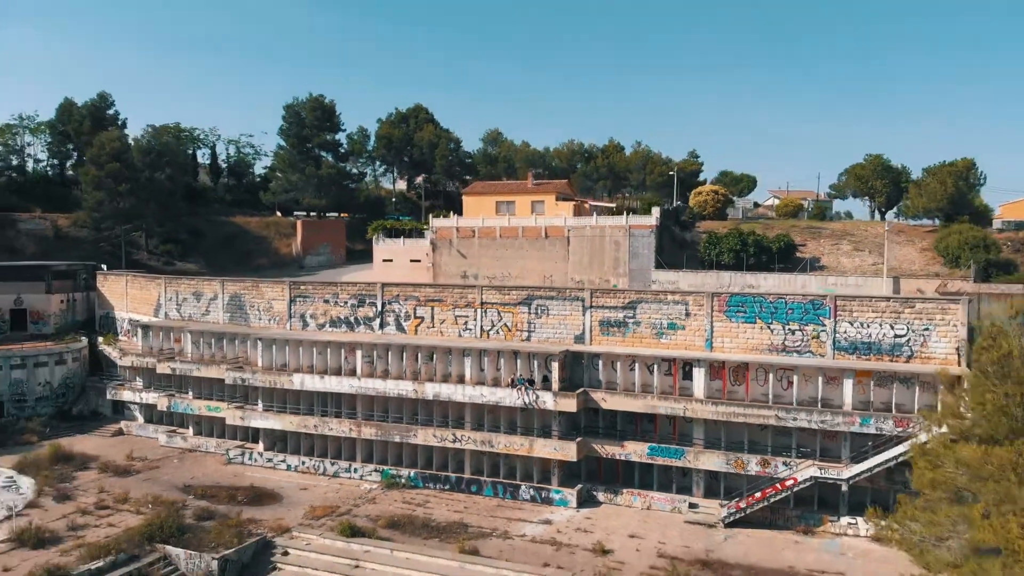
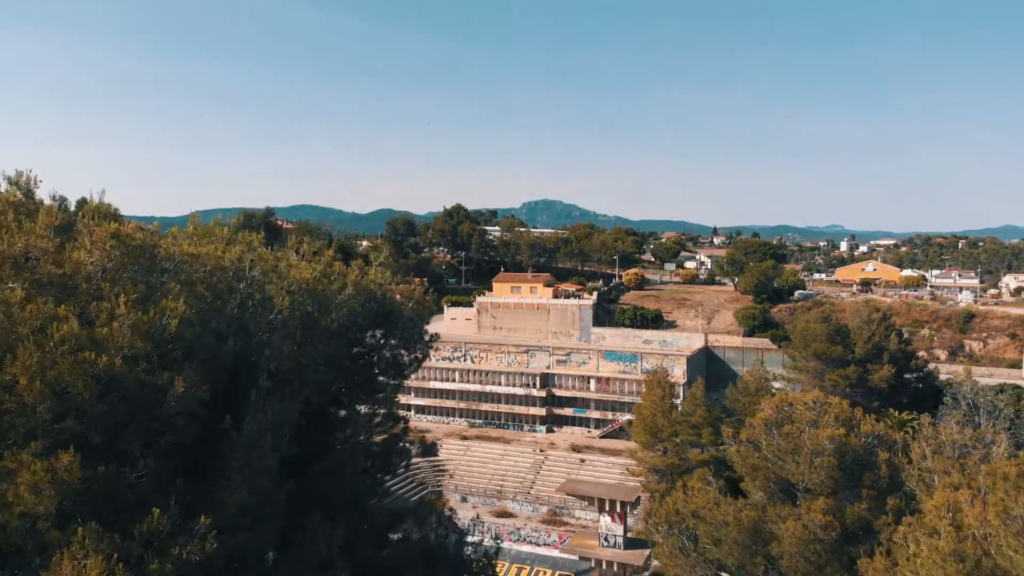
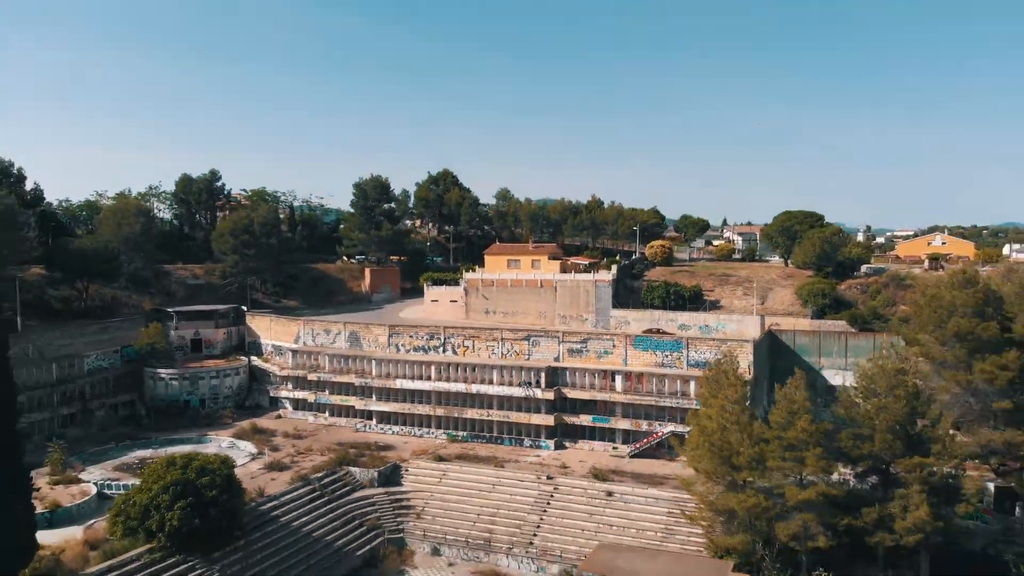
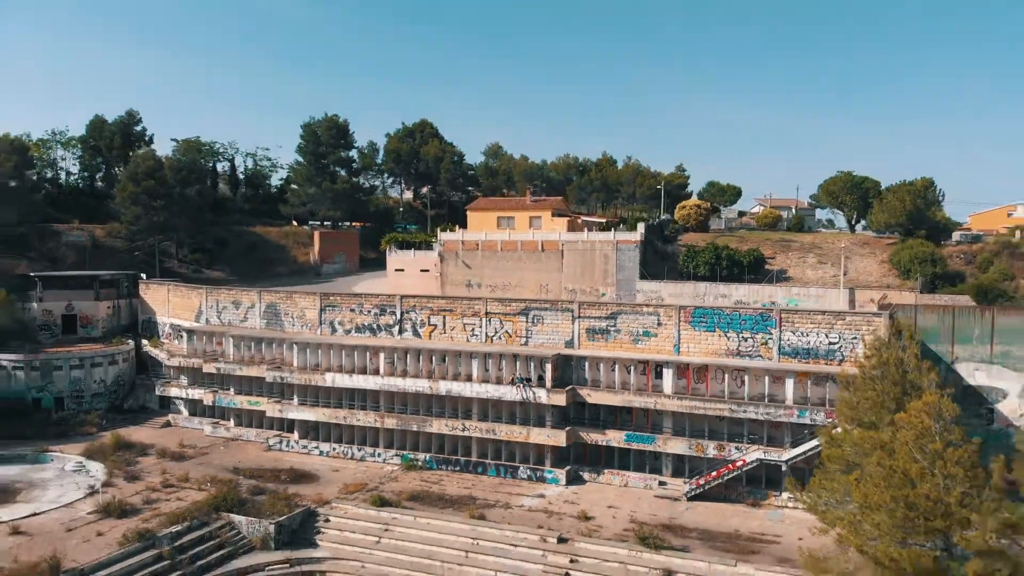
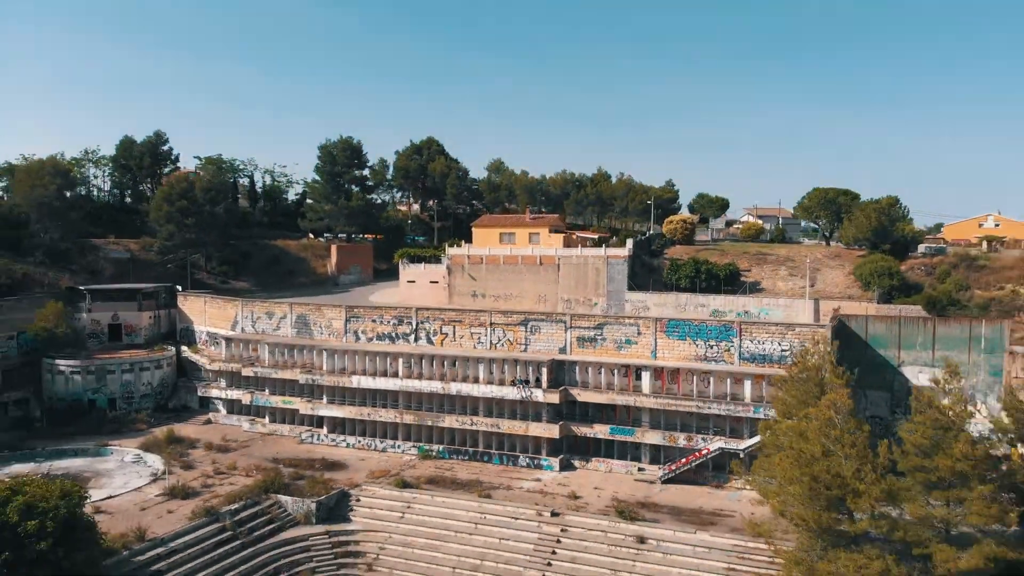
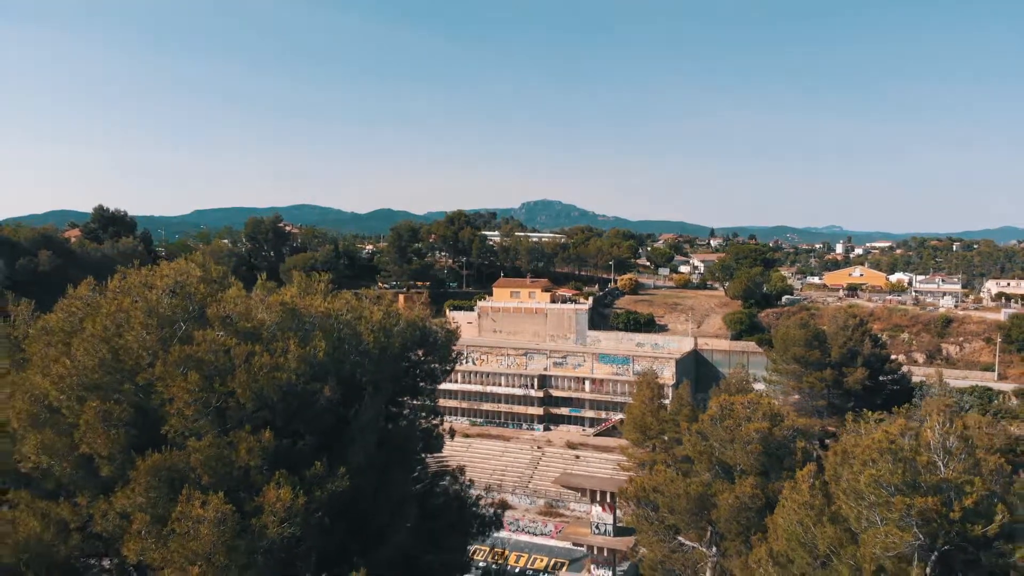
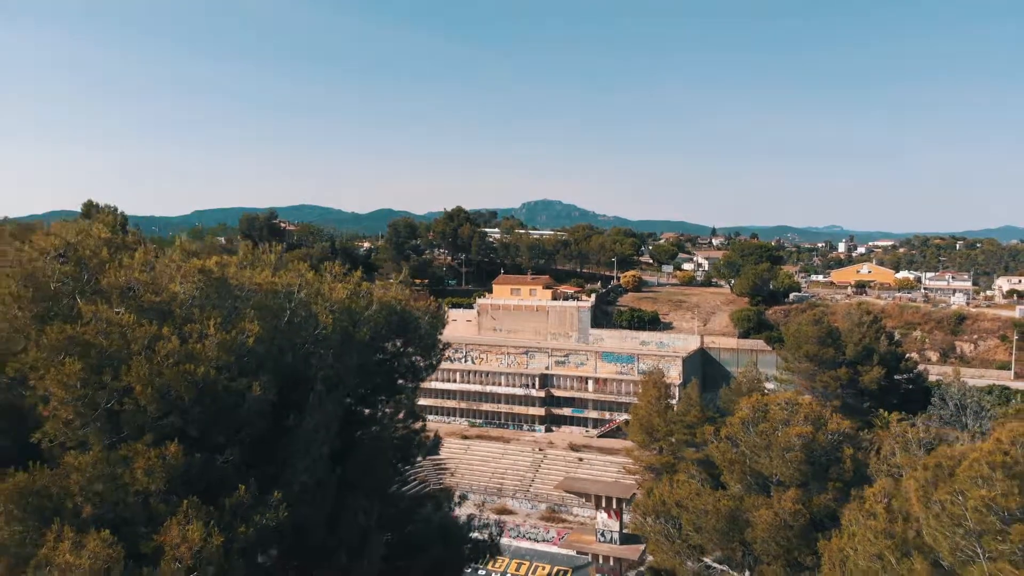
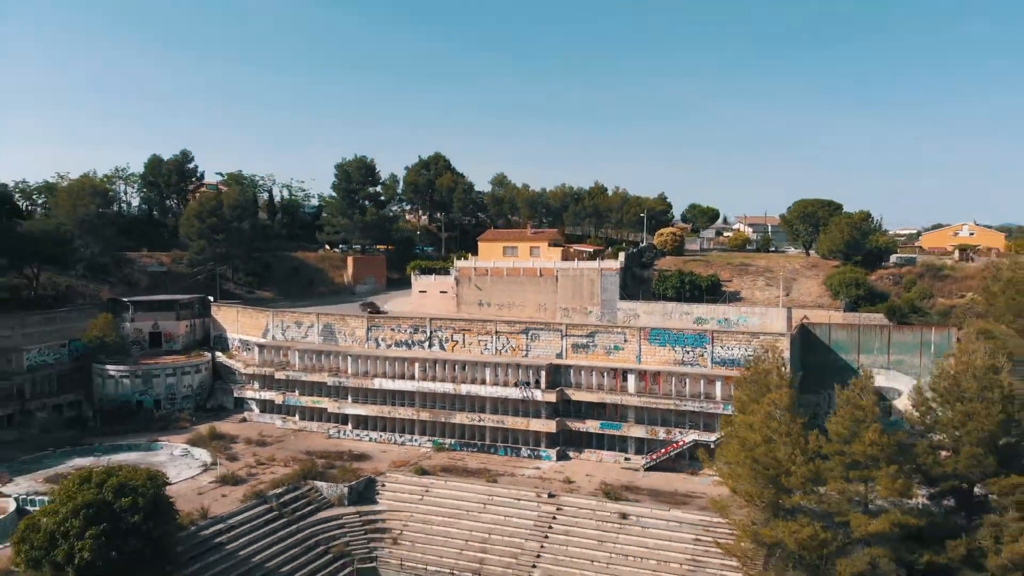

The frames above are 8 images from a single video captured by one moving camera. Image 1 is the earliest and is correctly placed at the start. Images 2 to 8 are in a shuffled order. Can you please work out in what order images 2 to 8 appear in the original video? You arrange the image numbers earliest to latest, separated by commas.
4, 5, 8, 3, 2, 7, 6
